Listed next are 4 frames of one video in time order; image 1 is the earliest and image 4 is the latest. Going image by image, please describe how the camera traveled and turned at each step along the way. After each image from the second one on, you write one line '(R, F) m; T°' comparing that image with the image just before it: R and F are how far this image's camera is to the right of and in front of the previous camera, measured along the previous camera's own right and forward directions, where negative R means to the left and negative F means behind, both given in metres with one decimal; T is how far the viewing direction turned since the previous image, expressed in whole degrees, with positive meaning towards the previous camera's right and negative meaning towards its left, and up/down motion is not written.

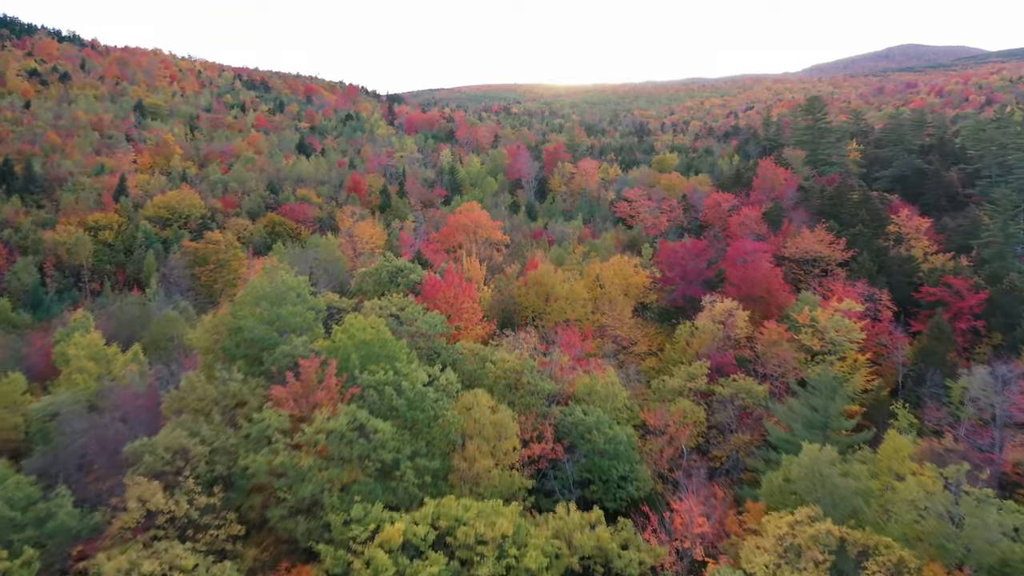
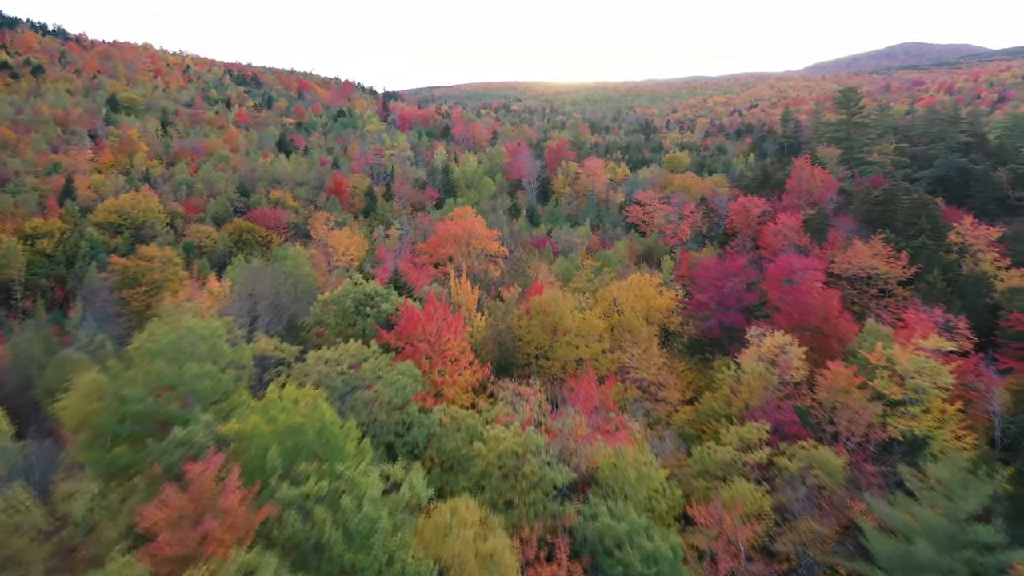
(+0.1, +7.1) m; 0°
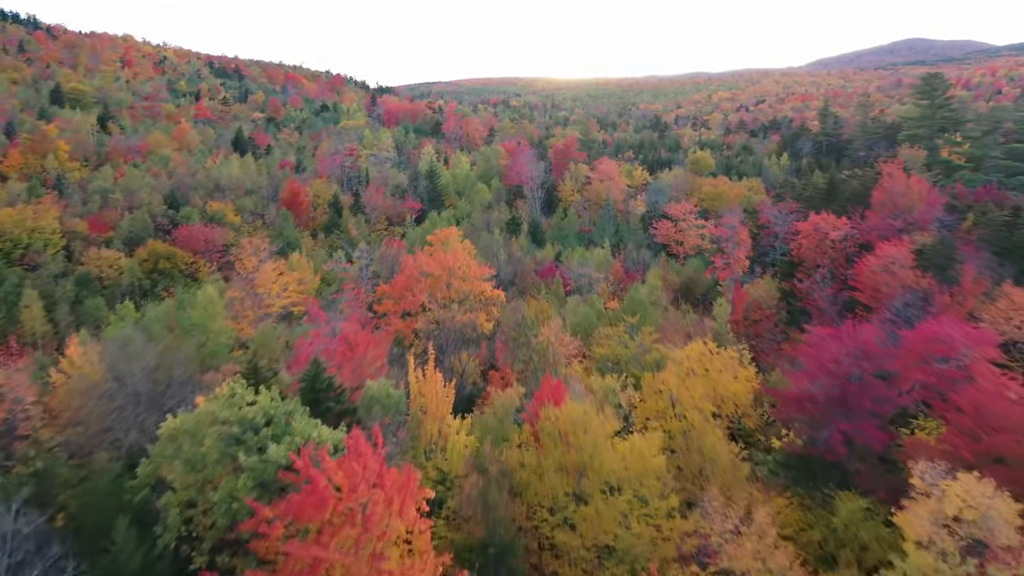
(+0.1, +12.3) m; 0°
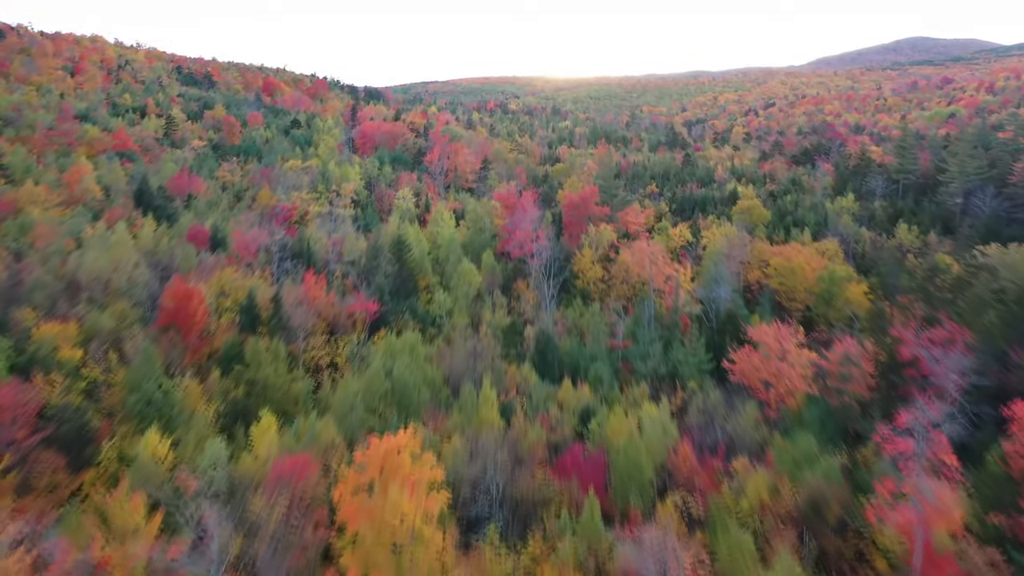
(-0.1, +17.1) m; 0°
